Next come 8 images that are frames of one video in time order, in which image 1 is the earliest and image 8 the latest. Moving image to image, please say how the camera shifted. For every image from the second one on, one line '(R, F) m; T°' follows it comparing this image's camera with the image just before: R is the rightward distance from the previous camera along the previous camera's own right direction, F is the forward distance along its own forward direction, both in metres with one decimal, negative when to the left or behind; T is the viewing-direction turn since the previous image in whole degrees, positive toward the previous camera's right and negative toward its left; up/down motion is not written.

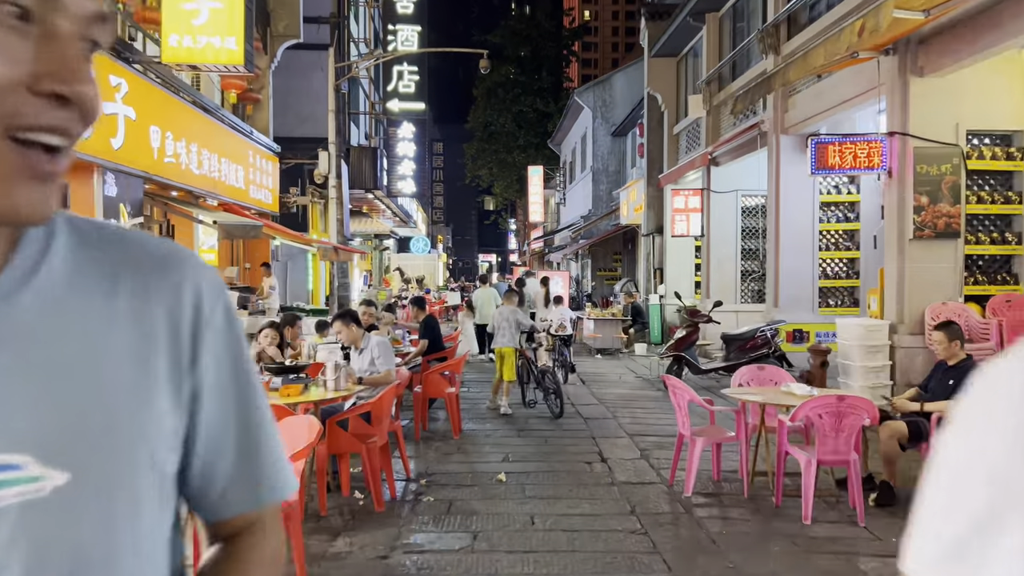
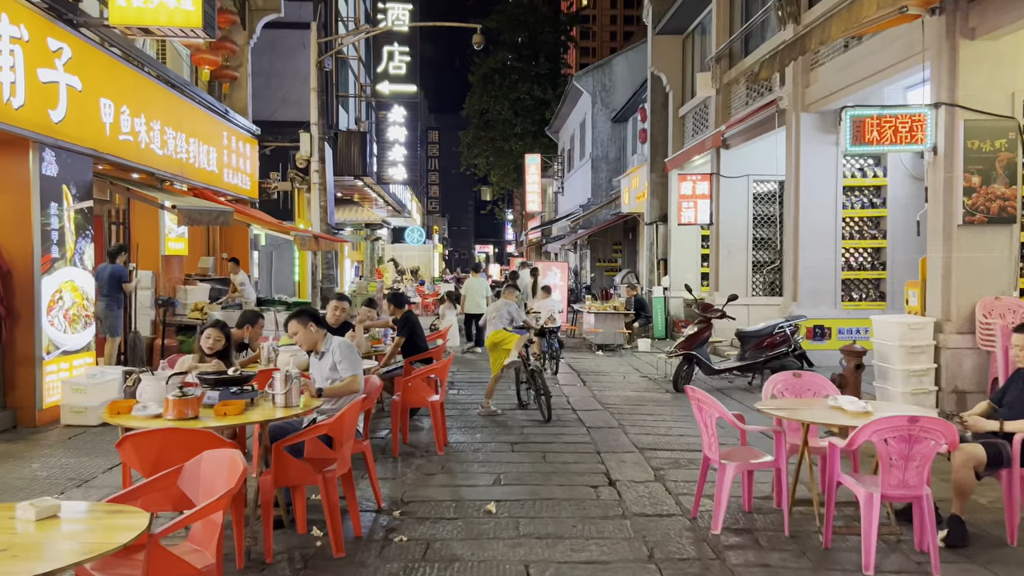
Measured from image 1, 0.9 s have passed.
(0.0, +1.0) m; 0°
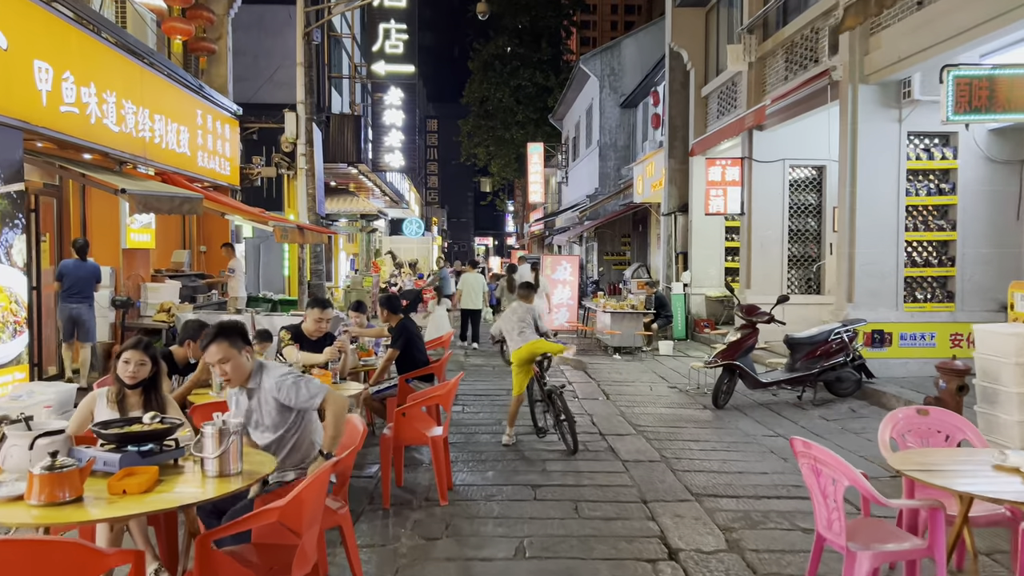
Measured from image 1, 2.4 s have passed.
(-0.2, +1.4) m; 0°
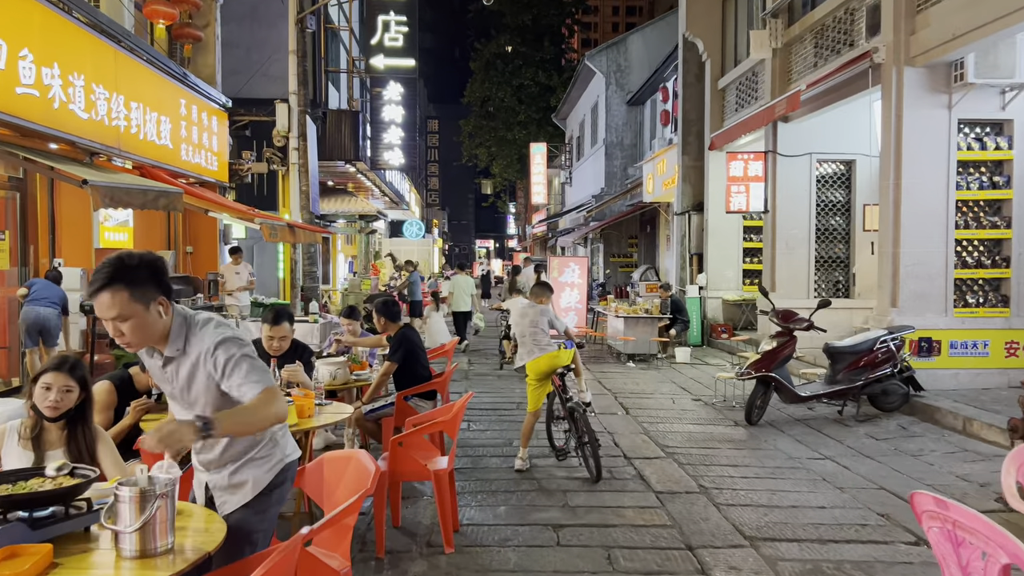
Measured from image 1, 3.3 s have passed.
(-0.1, +0.9) m; 0°
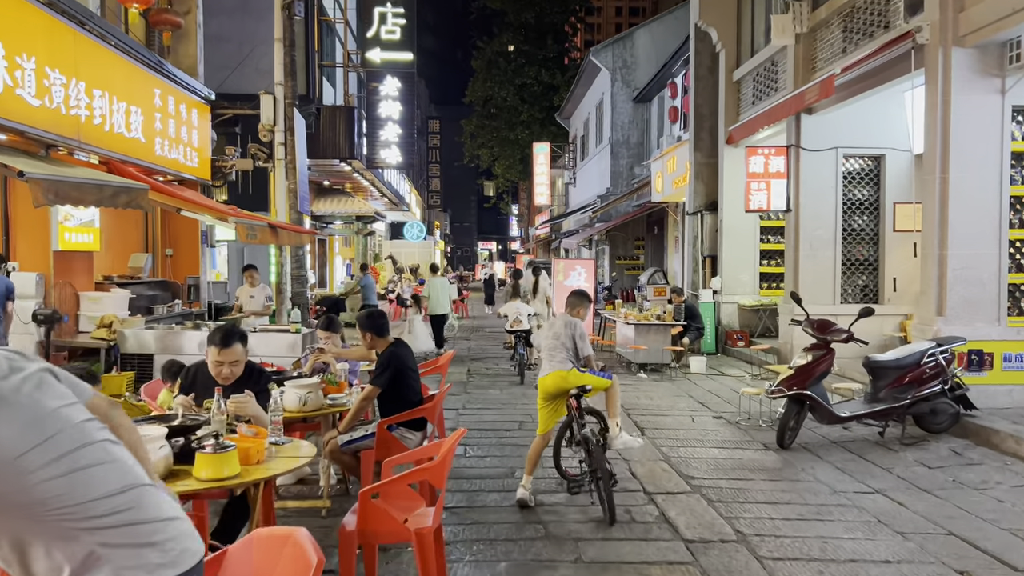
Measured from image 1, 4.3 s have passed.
(0.0, +0.9) m; 0°
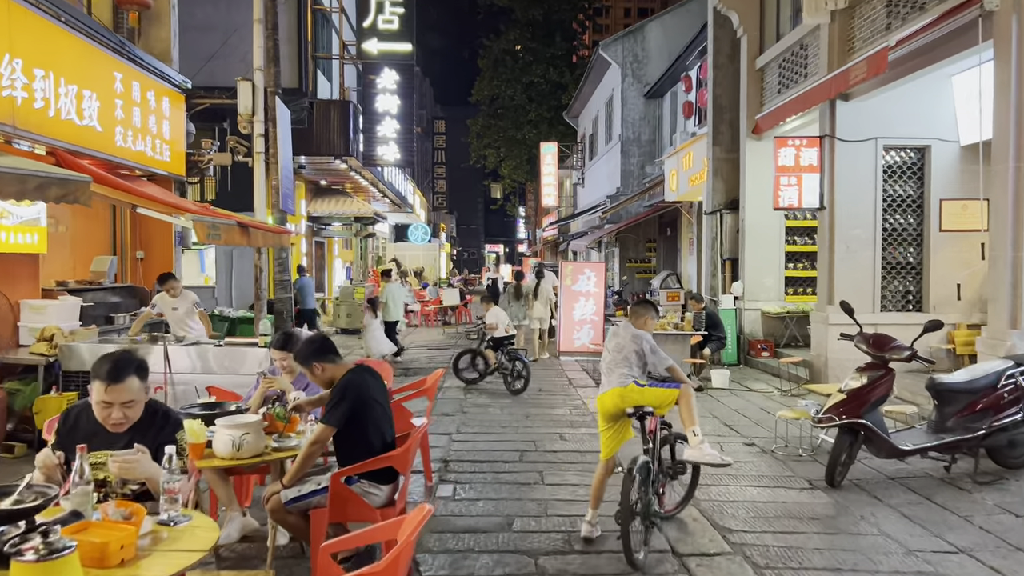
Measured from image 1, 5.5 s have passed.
(+0.1, +1.1) m; -1°
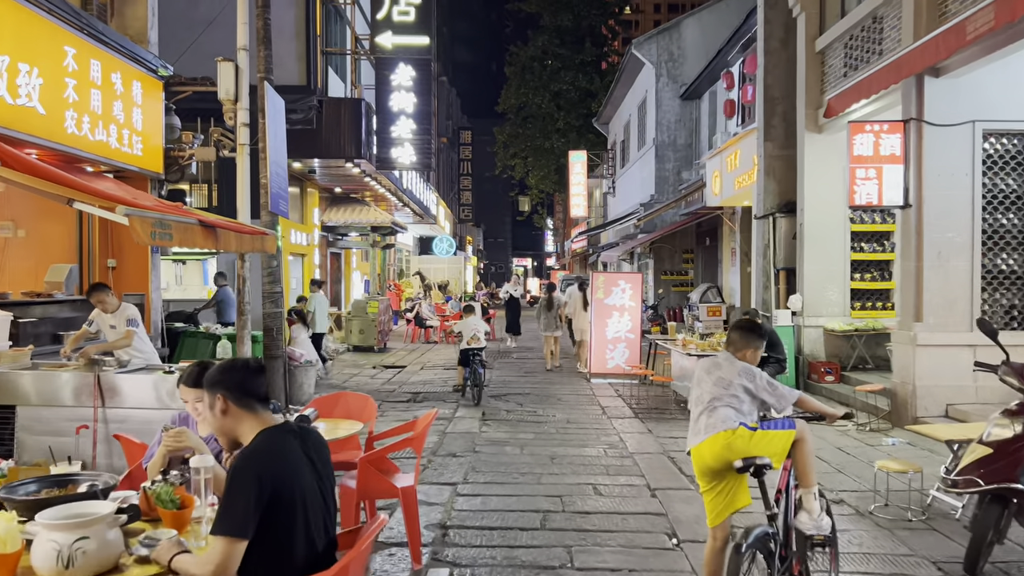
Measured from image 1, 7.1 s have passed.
(+0.1, +1.6) m; -2°
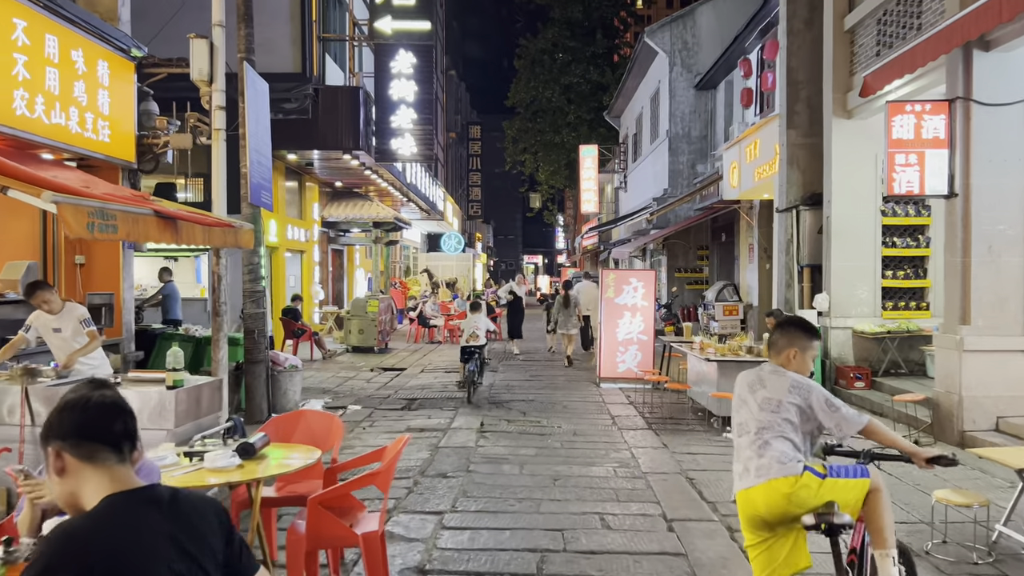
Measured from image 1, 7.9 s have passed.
(+0.1, +0.8) m; -1°
